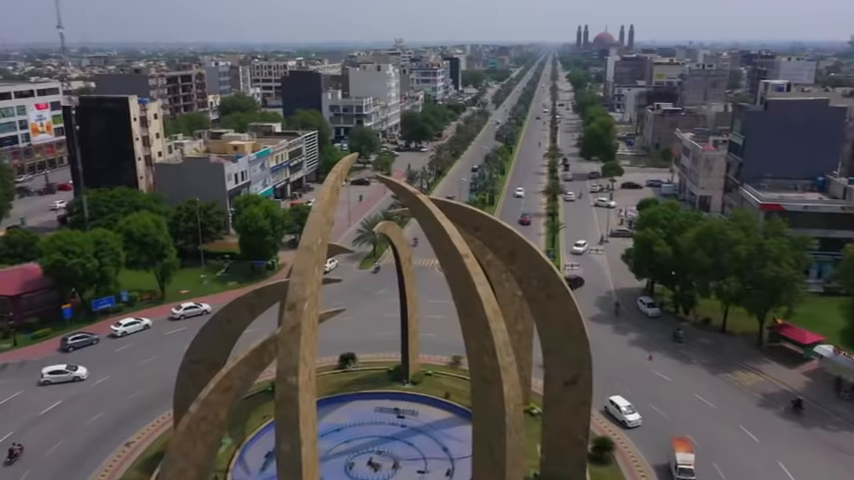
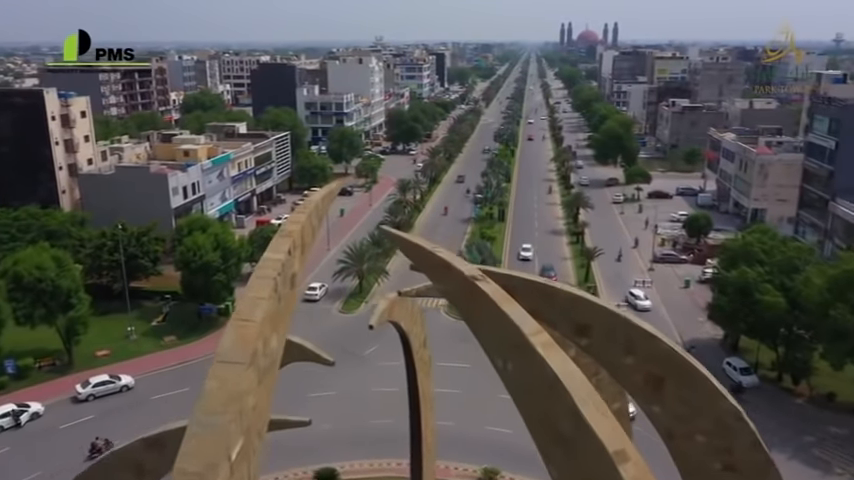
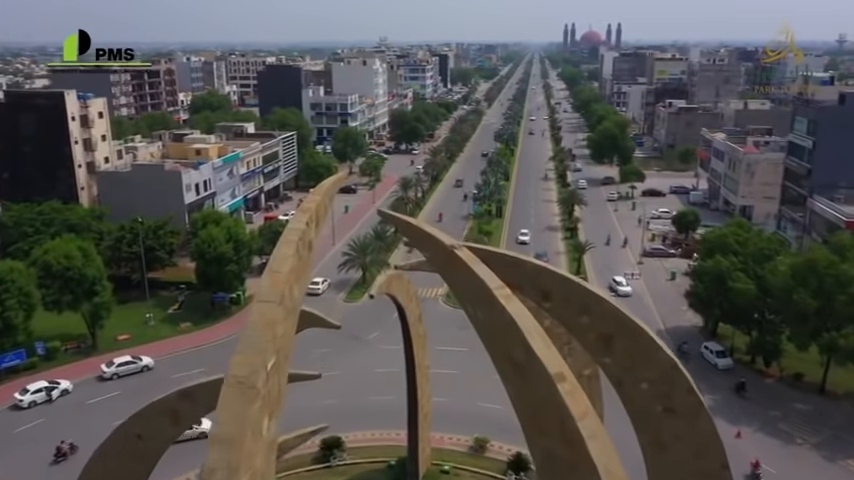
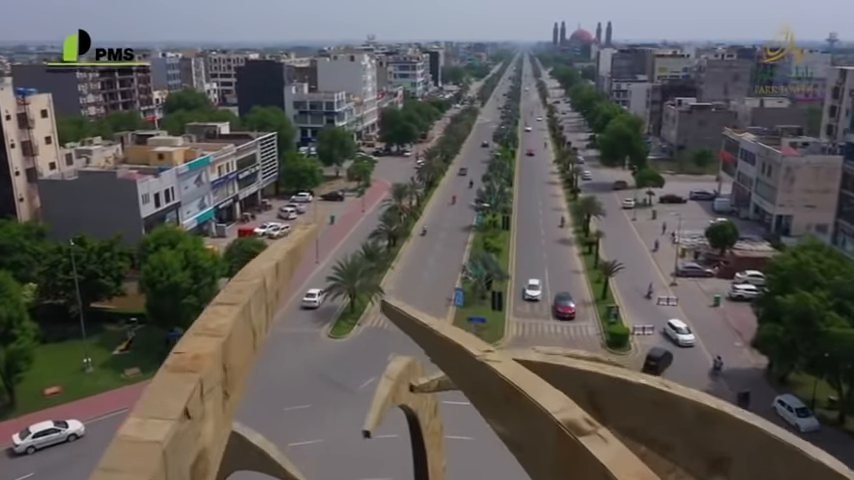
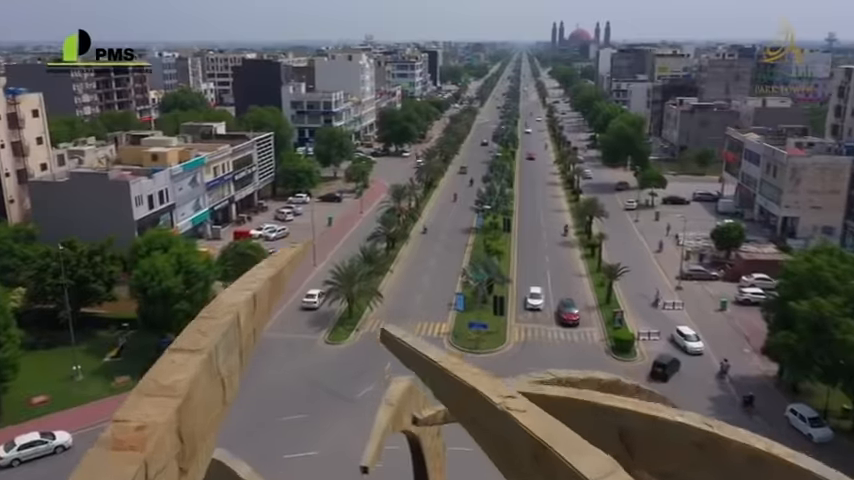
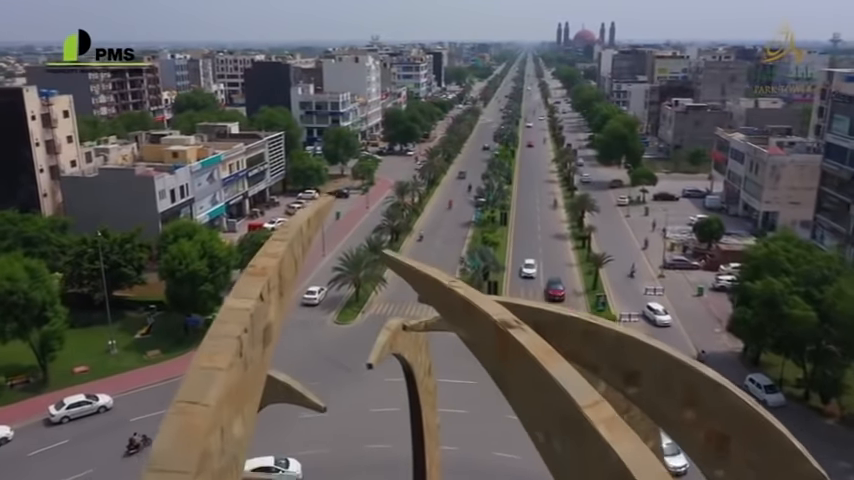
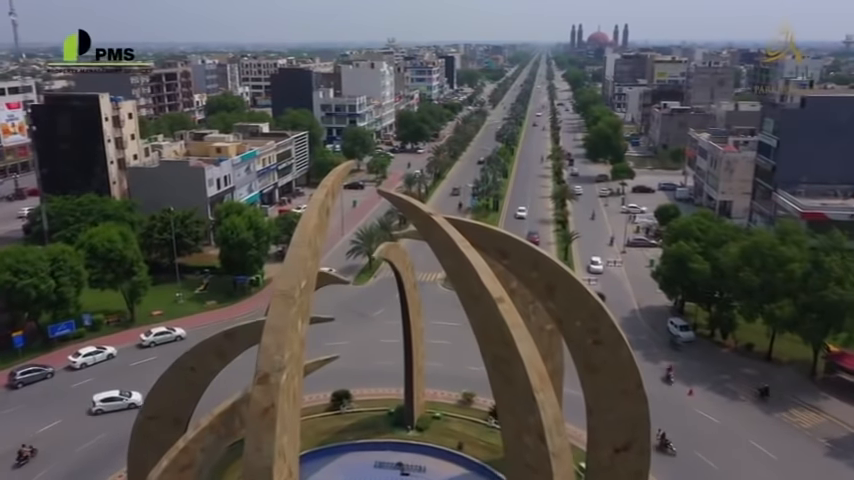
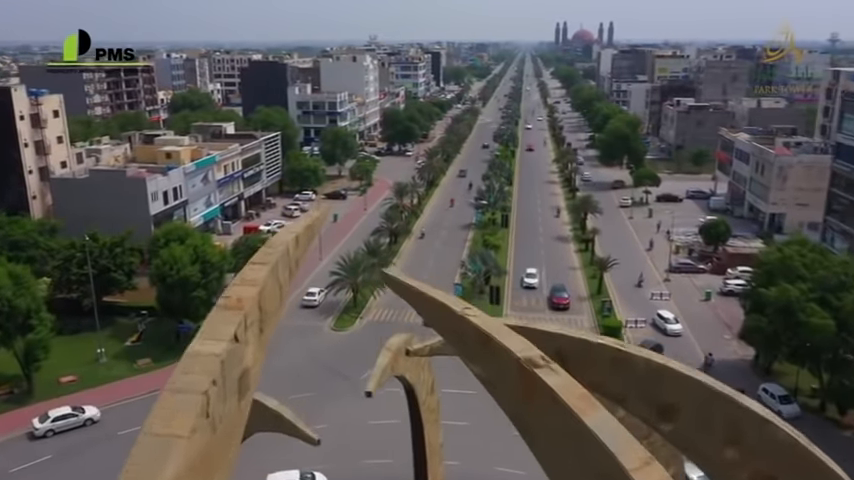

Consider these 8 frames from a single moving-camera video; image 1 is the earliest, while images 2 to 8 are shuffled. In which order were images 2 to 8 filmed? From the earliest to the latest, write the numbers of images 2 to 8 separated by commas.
7, 3, 2, 6, 8, 4, 5
